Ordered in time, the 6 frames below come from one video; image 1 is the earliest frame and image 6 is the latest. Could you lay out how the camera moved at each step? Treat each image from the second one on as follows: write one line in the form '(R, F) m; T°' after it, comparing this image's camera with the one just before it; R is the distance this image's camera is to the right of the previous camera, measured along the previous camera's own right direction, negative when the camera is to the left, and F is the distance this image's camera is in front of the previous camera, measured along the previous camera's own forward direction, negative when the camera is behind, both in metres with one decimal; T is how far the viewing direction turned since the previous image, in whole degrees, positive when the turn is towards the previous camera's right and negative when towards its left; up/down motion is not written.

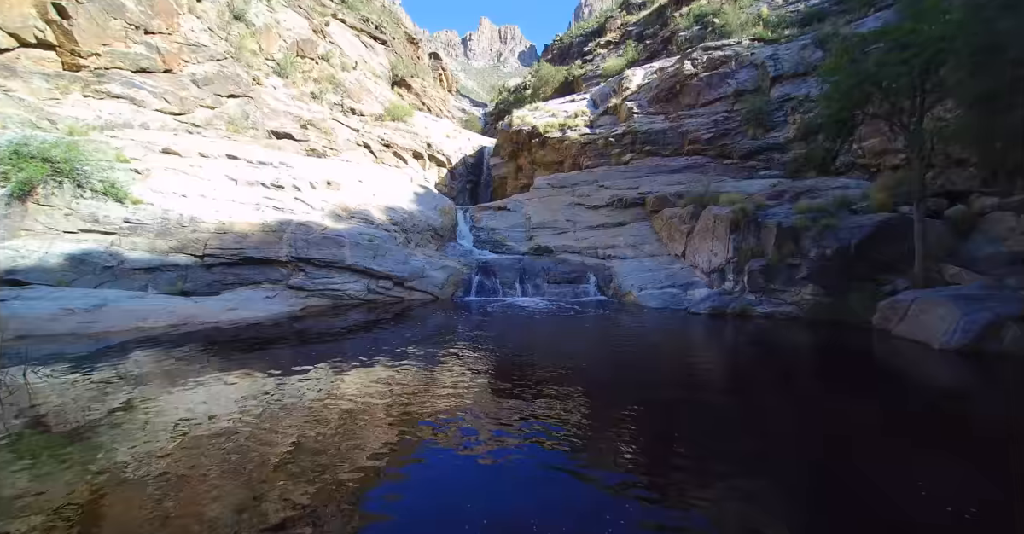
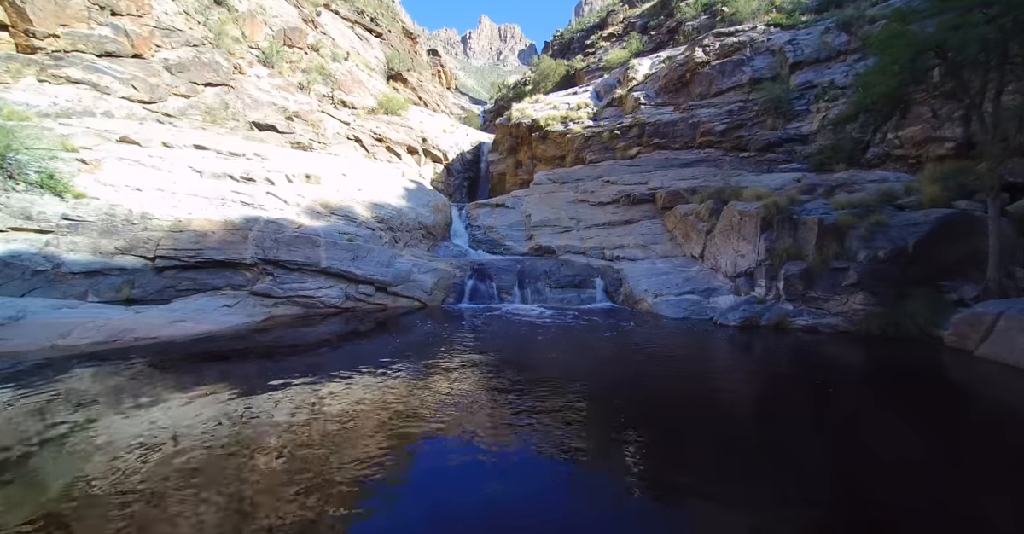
(+0.1, +1.4) m; 0°
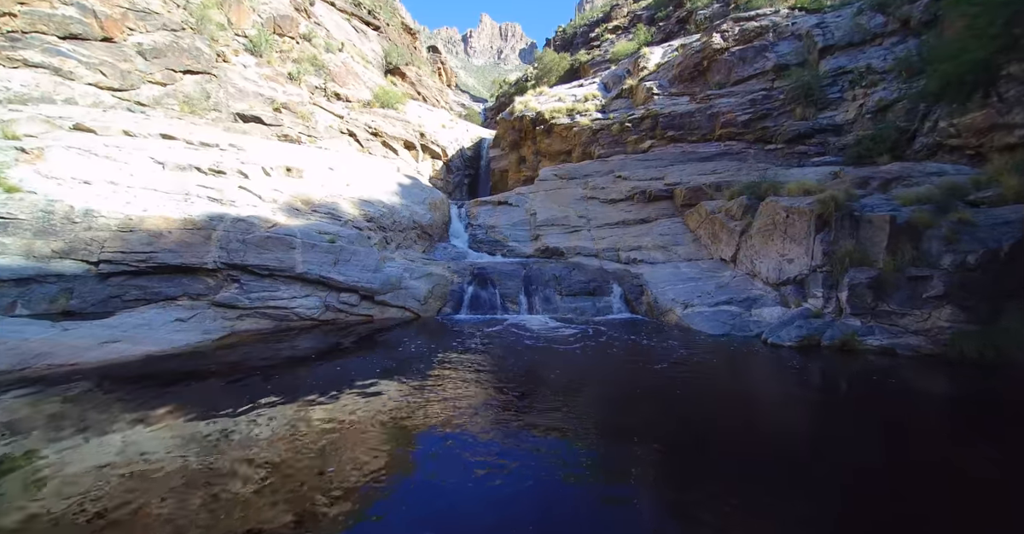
(-0.1, +1.4) m; 0°
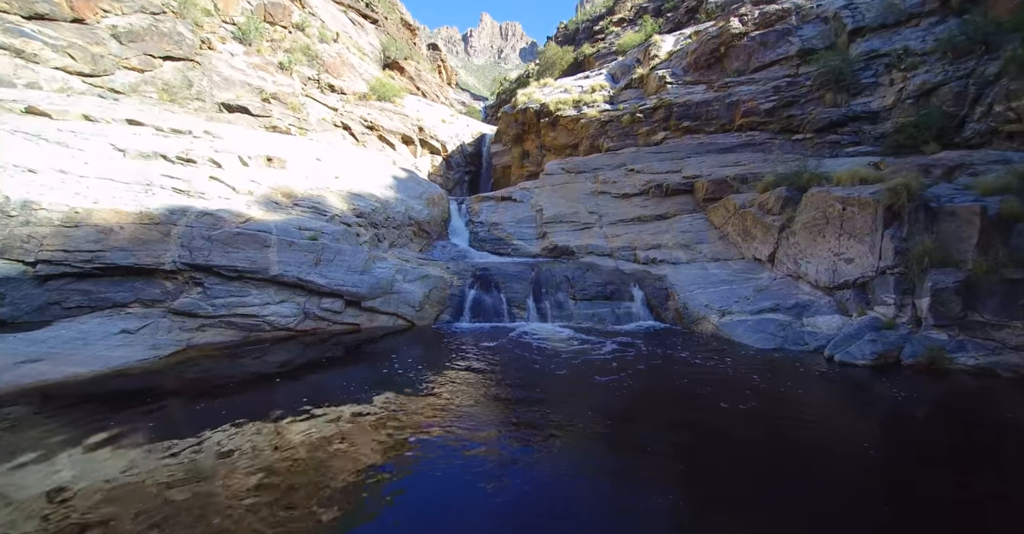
(-0.1, +1.2) m; 0°
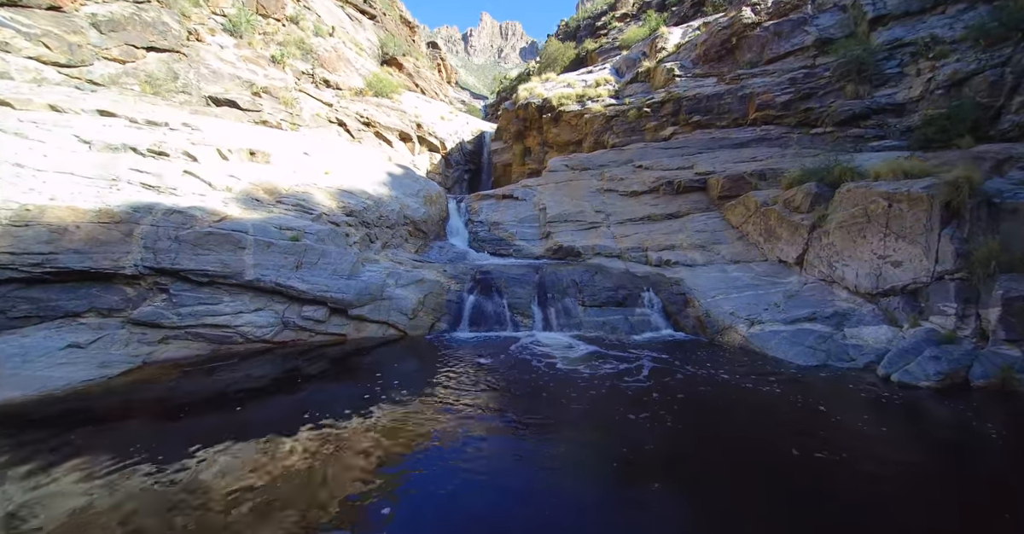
(-0.1, +0.8) m; 0°
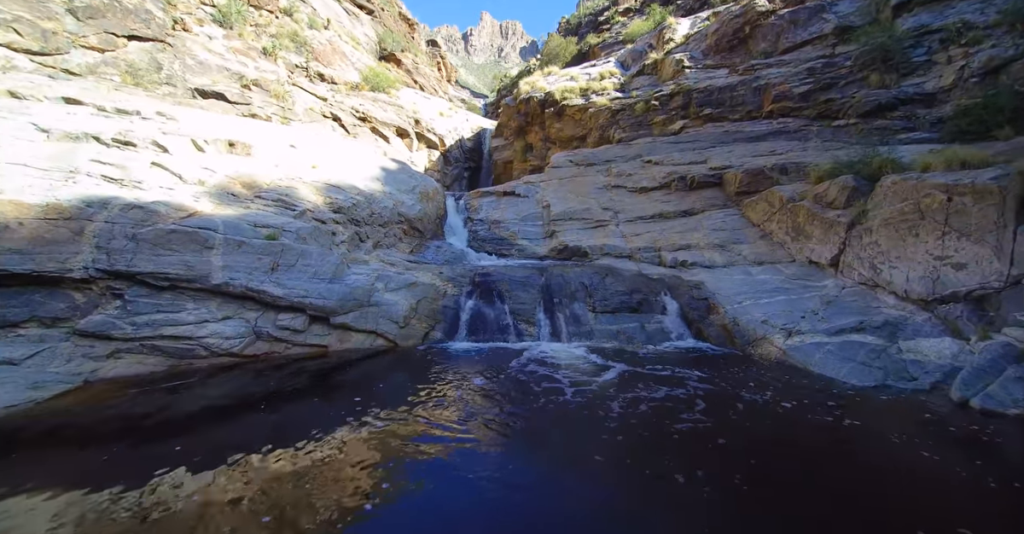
(-0.1, +0.8) m; 0°
